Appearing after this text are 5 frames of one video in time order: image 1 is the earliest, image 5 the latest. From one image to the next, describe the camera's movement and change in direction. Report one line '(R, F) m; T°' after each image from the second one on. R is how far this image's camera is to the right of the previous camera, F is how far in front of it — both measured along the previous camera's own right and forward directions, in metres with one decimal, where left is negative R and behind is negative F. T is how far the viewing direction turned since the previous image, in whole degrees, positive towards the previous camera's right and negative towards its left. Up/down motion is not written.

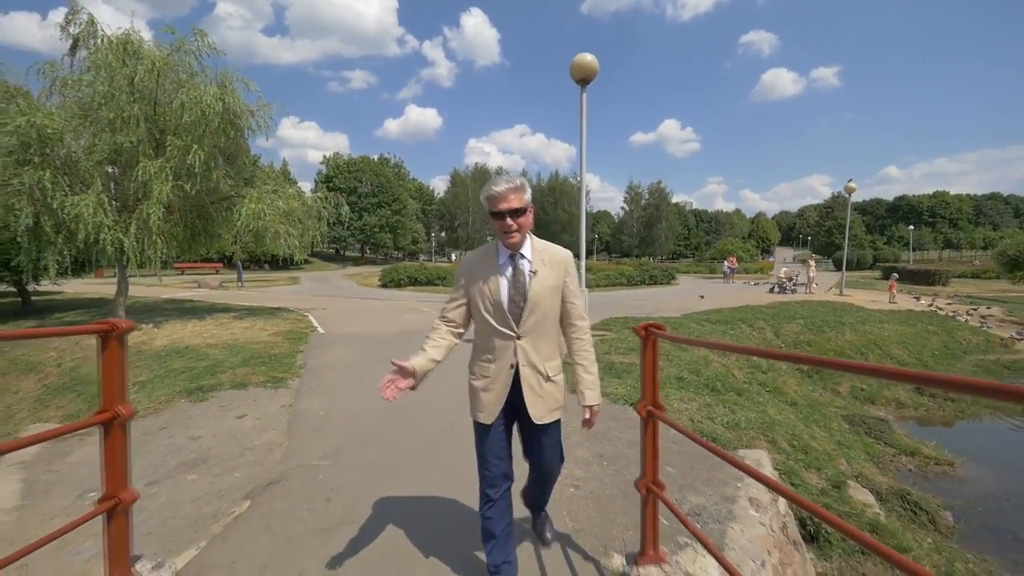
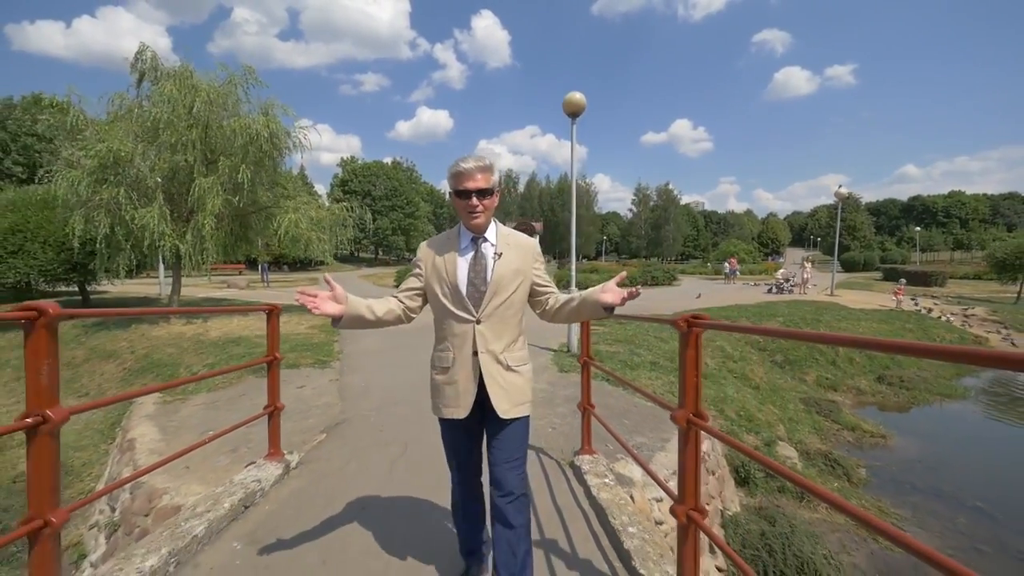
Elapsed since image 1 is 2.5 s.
(+0.2, -1.6) m; -1°
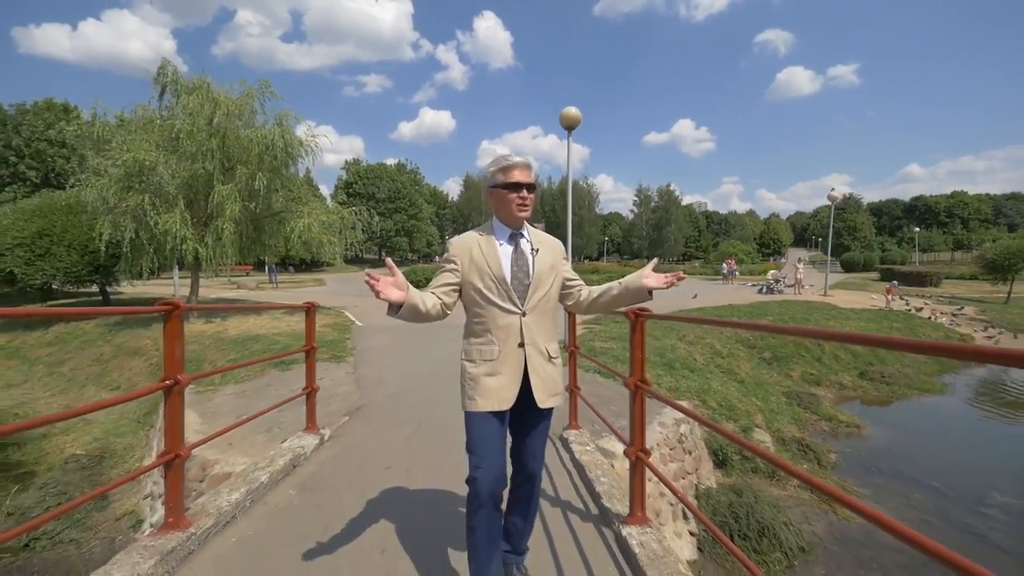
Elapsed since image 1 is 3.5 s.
(0.0, -0.7) m; 0°
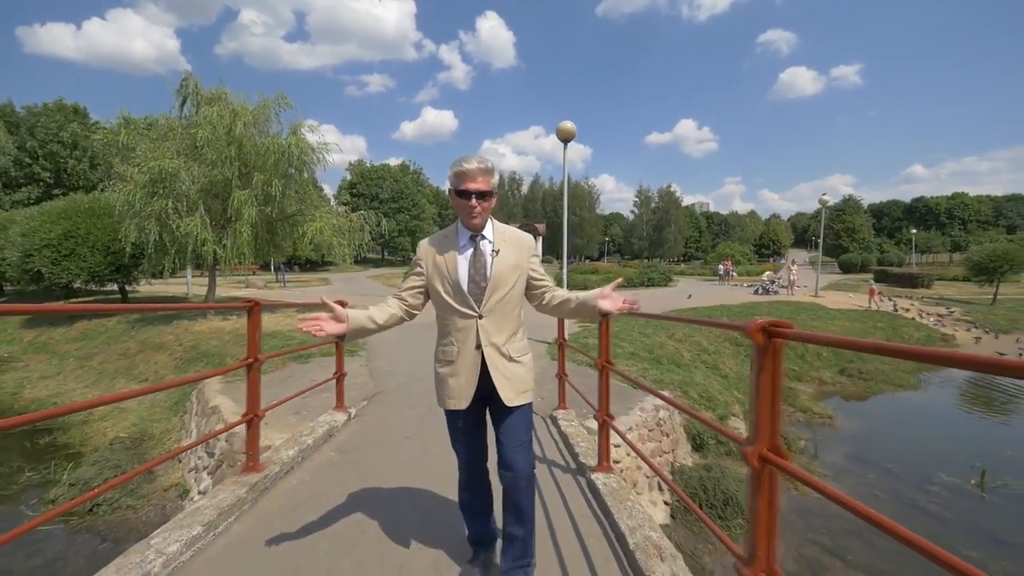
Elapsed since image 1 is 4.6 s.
(0.0, -0.8) m; 0°
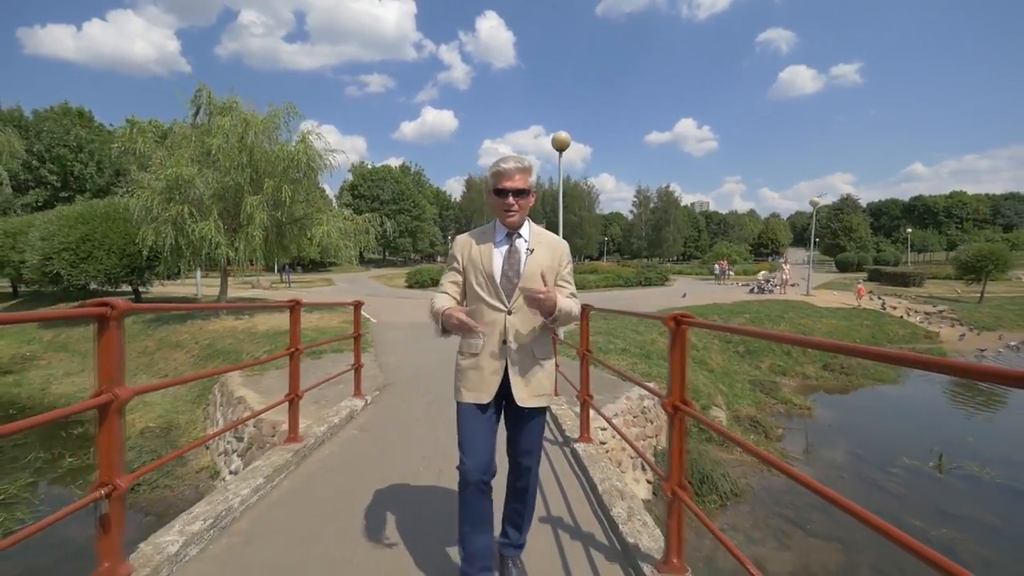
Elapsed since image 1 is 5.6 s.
(0.0, -0.7) m; 0°
